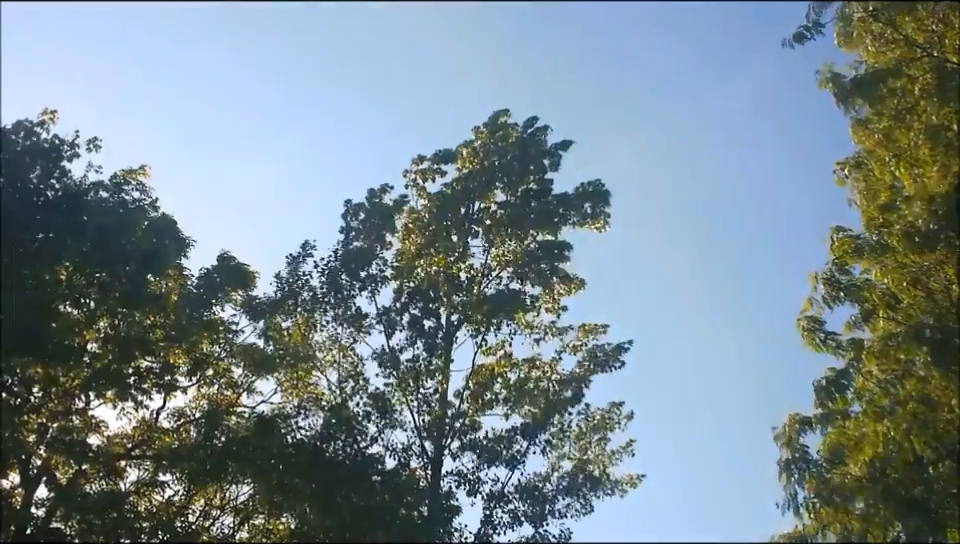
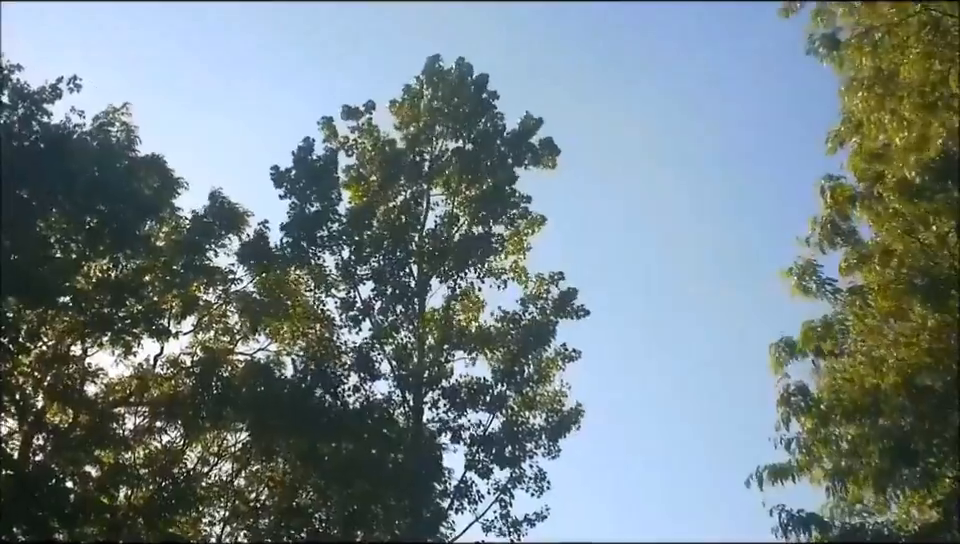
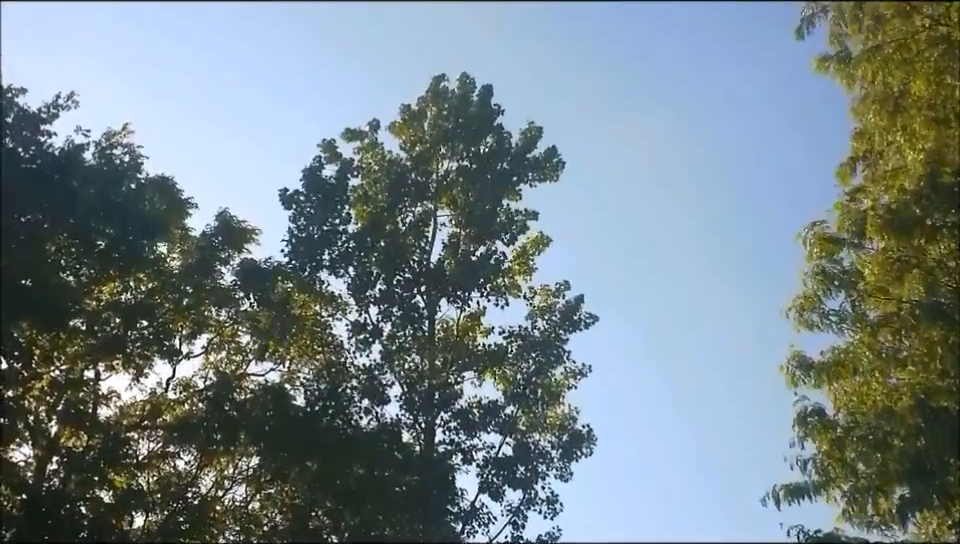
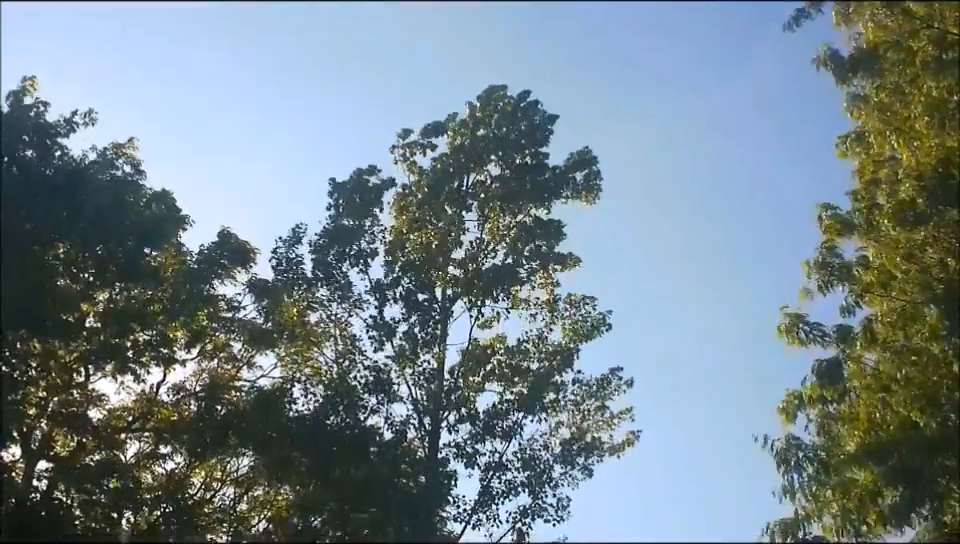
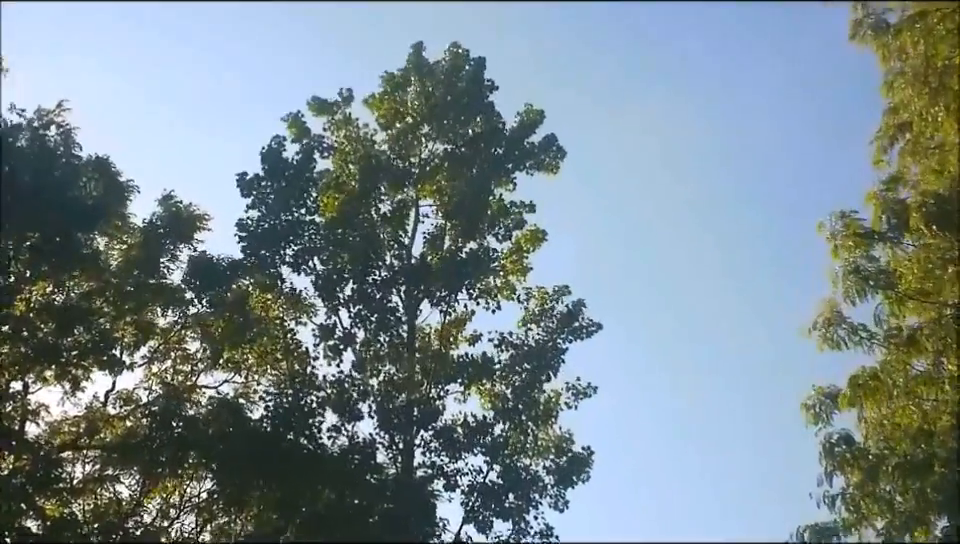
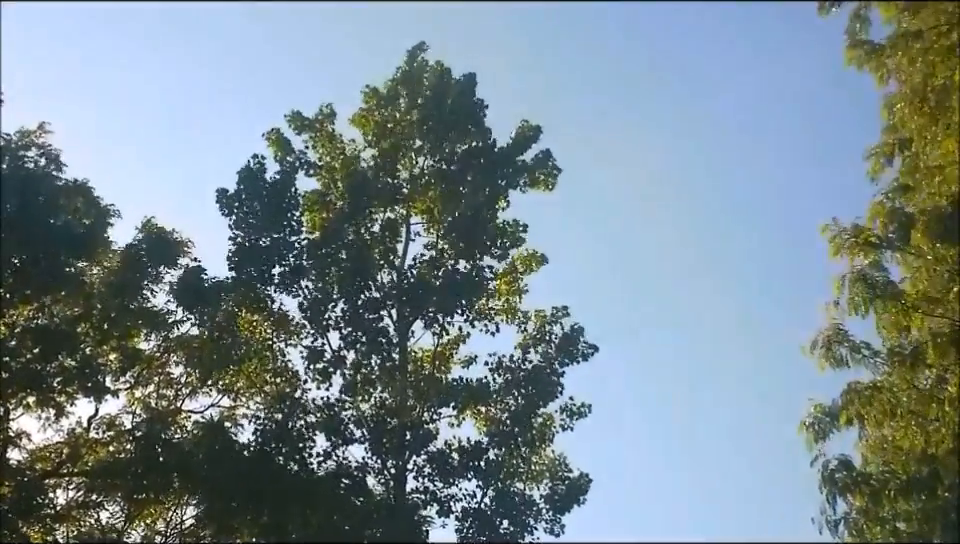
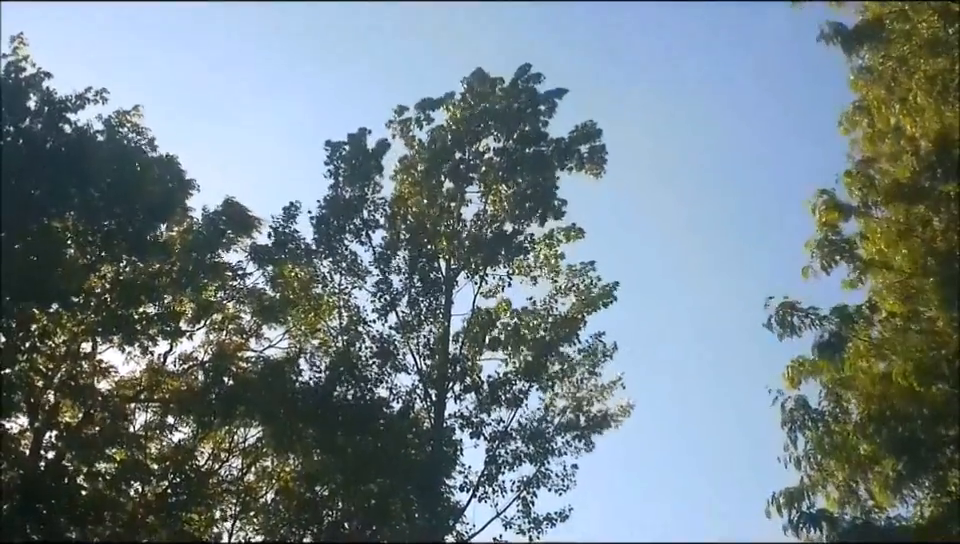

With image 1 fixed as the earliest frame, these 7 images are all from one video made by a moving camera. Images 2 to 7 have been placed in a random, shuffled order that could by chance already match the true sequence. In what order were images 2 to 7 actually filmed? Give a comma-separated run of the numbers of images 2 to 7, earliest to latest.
4, 7, 2, 3, 5, 6
